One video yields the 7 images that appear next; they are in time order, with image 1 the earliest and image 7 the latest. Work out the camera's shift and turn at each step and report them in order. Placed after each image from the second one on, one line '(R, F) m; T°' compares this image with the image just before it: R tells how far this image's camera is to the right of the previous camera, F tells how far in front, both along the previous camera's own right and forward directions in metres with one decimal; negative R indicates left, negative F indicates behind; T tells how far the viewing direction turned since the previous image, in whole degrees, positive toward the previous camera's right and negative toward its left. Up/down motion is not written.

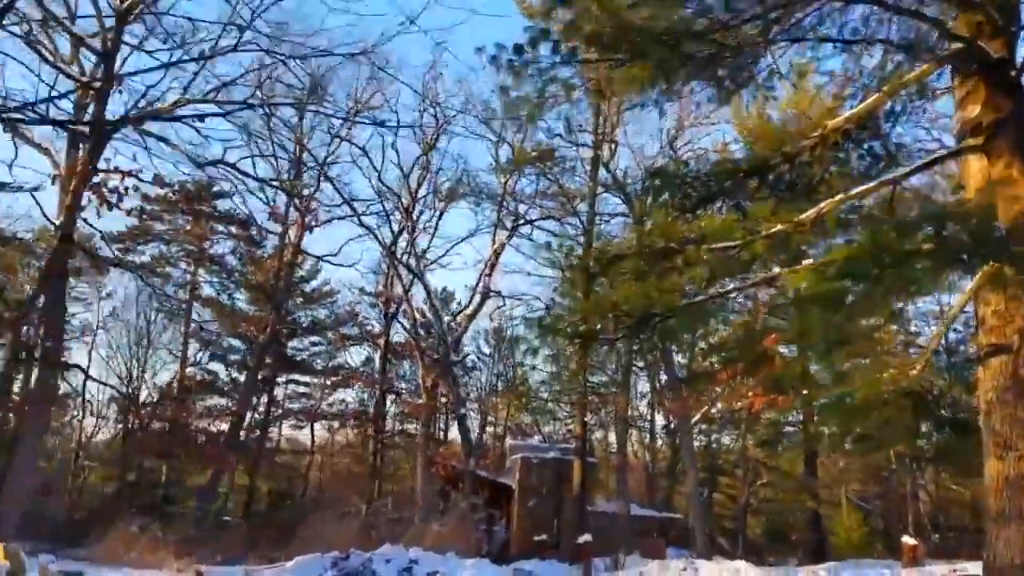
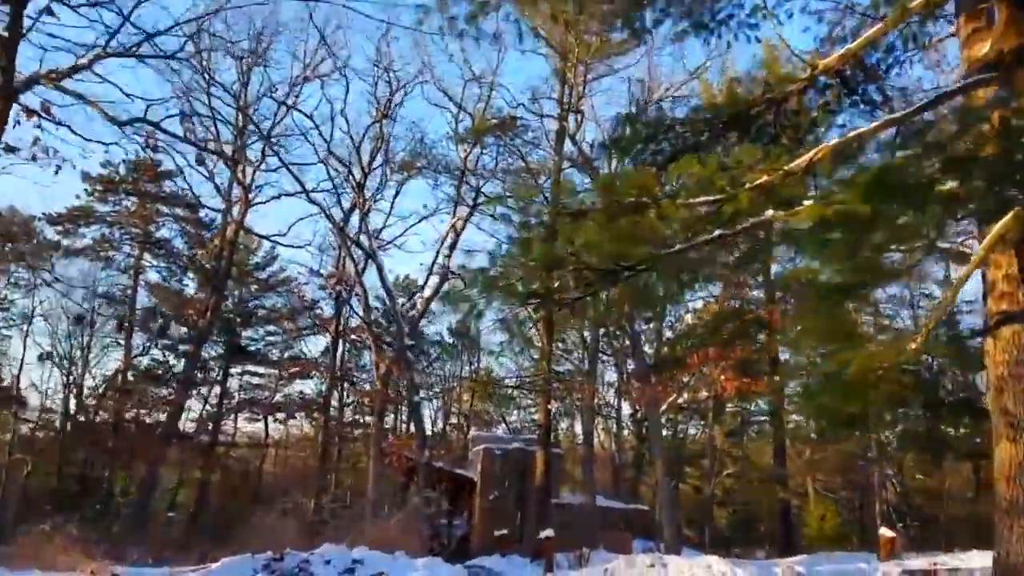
(+0.2, +1.0) m; +2°
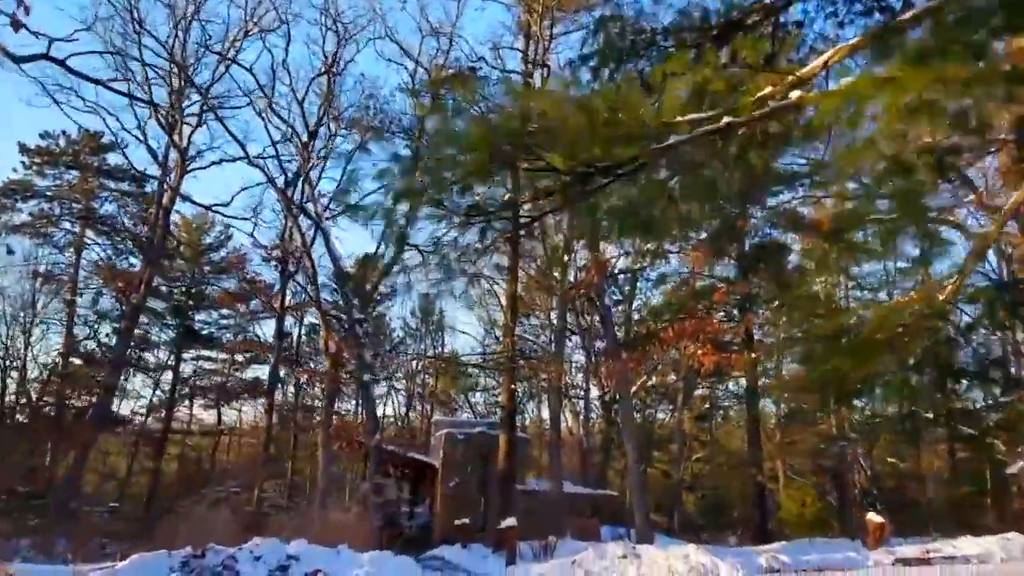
(+0.1, +1.2) m; +2°
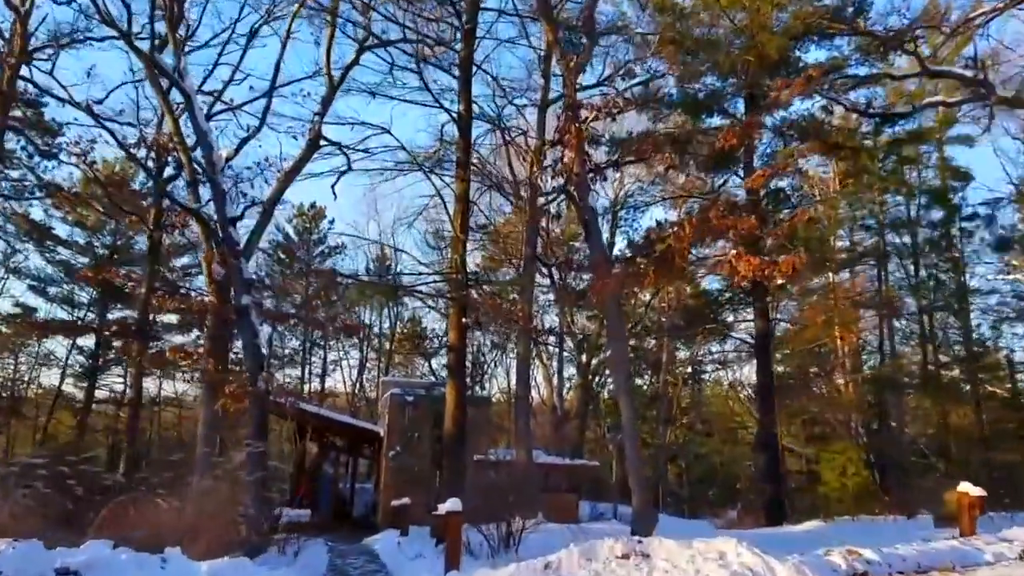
(+0.3, +3.8) m; +2°
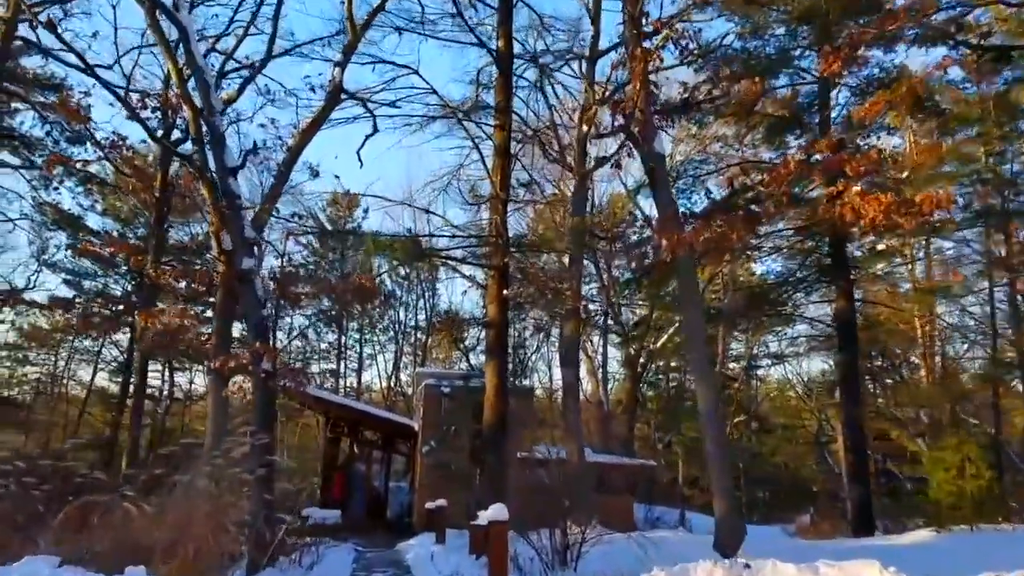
(-0.1, +1.6) m; -3°
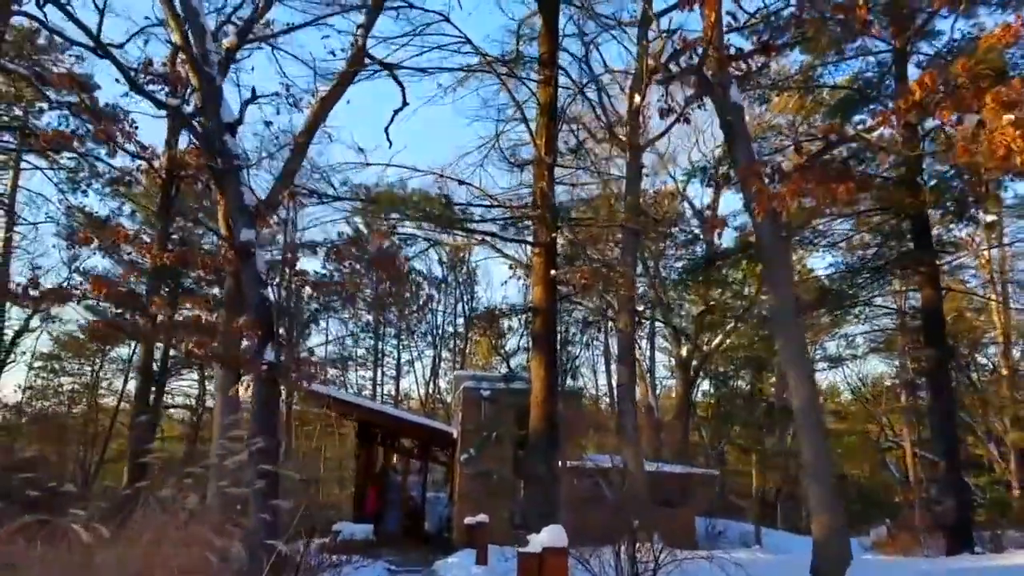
(-0.1, +1.3) m; -3°
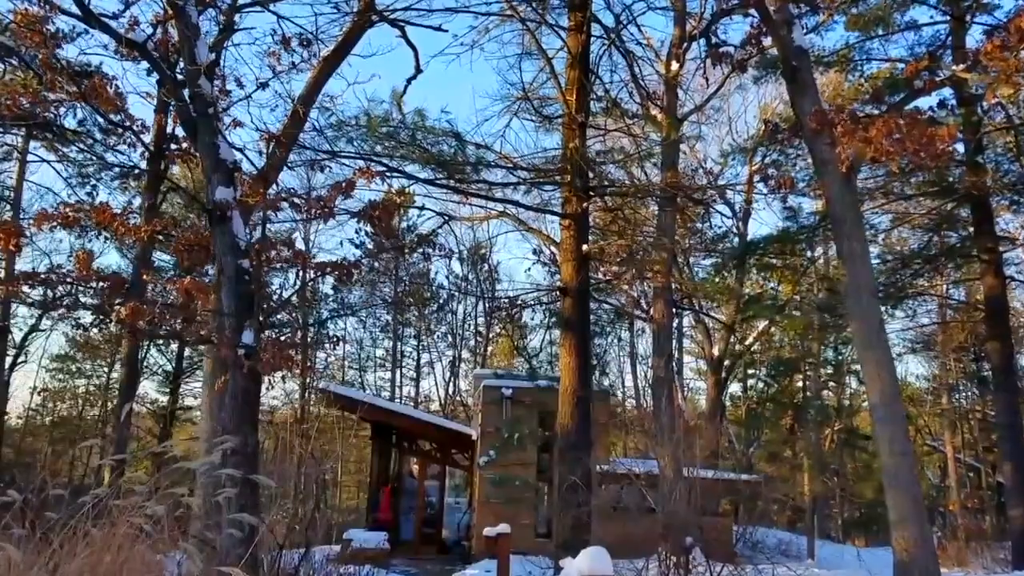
(0.0, +1.0) m; -1°
